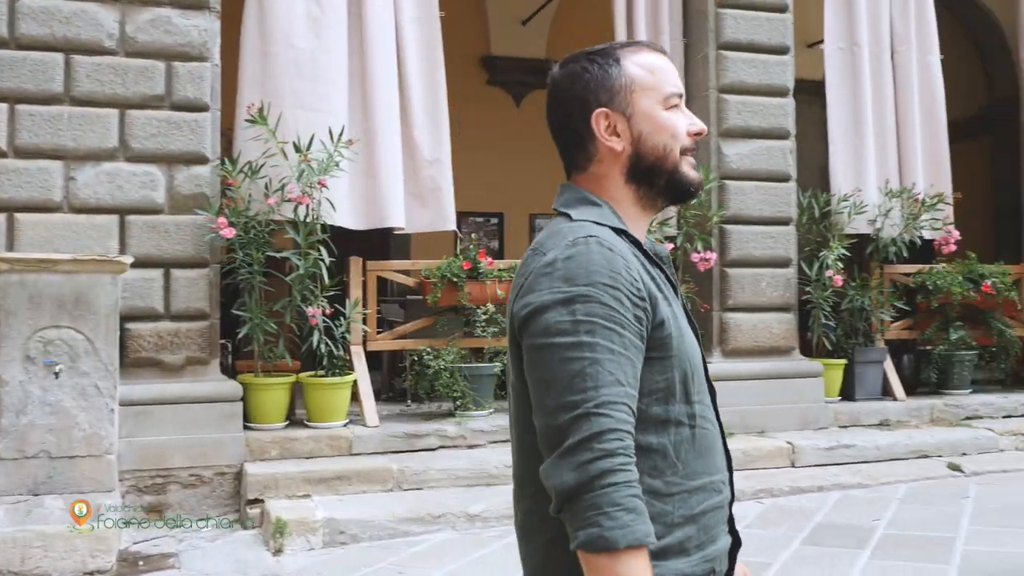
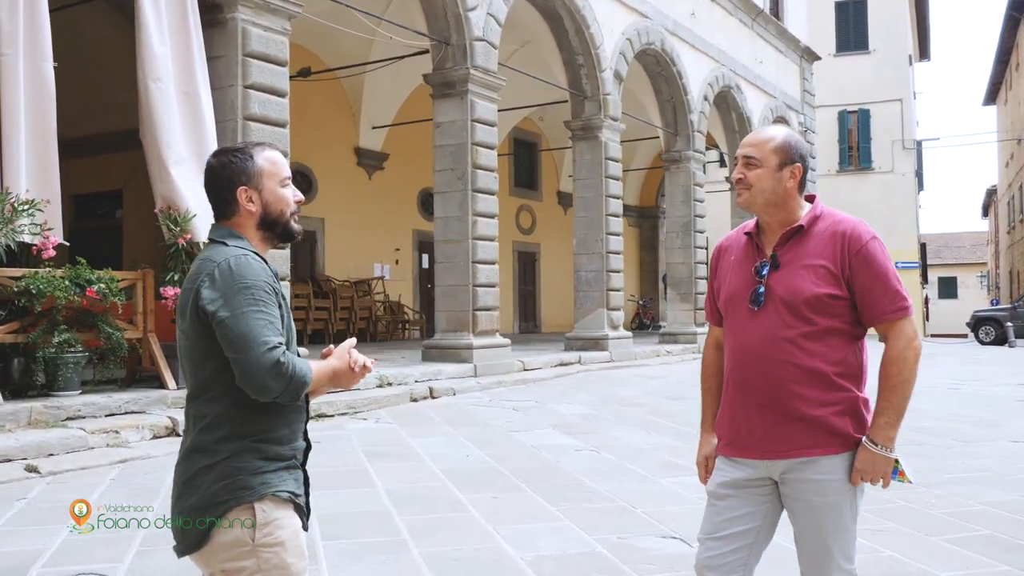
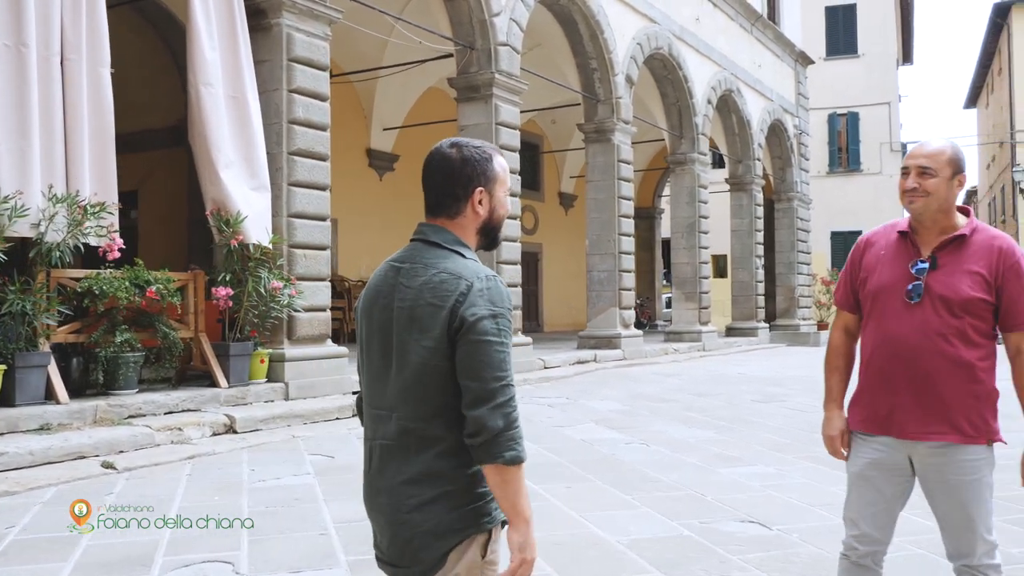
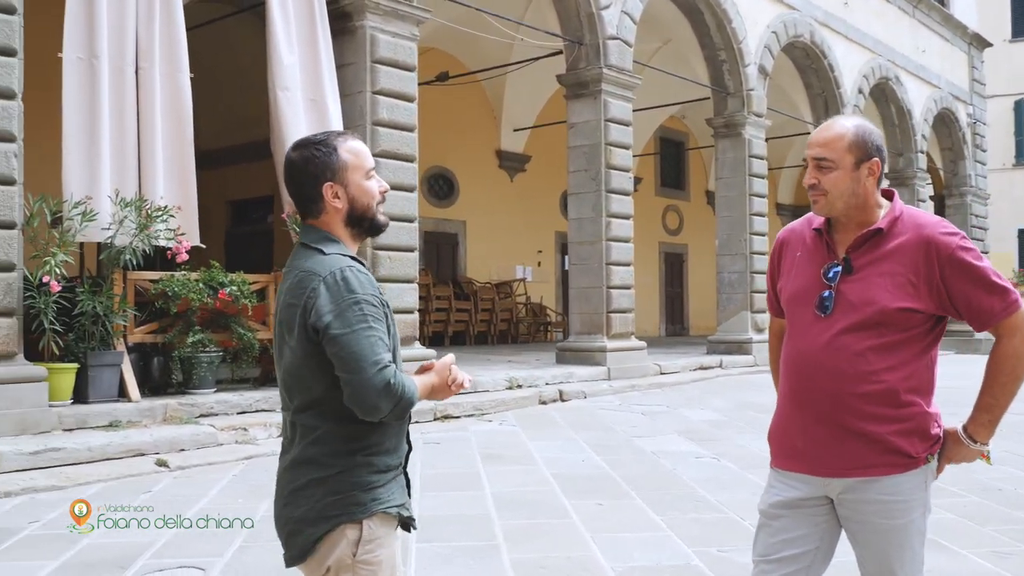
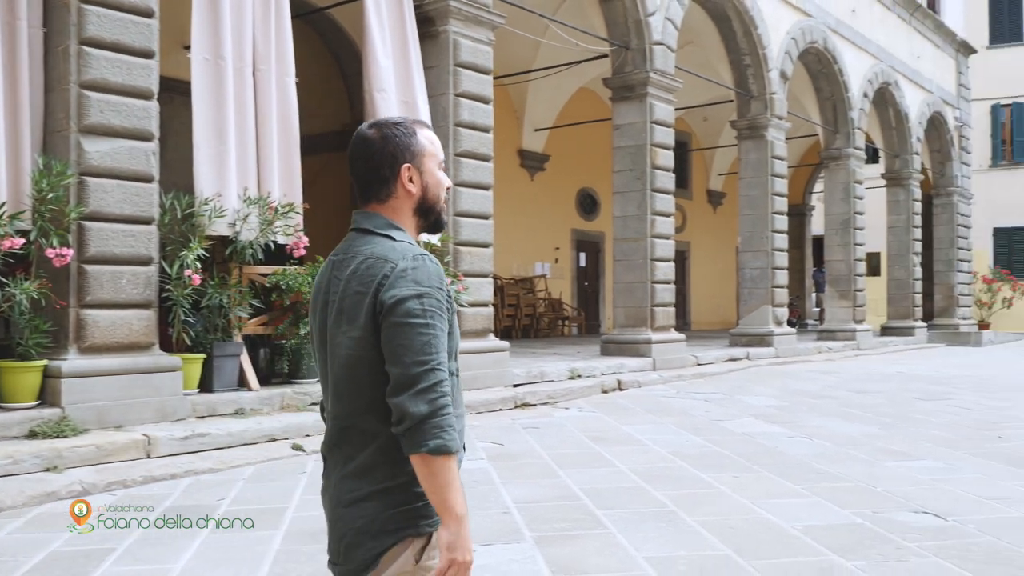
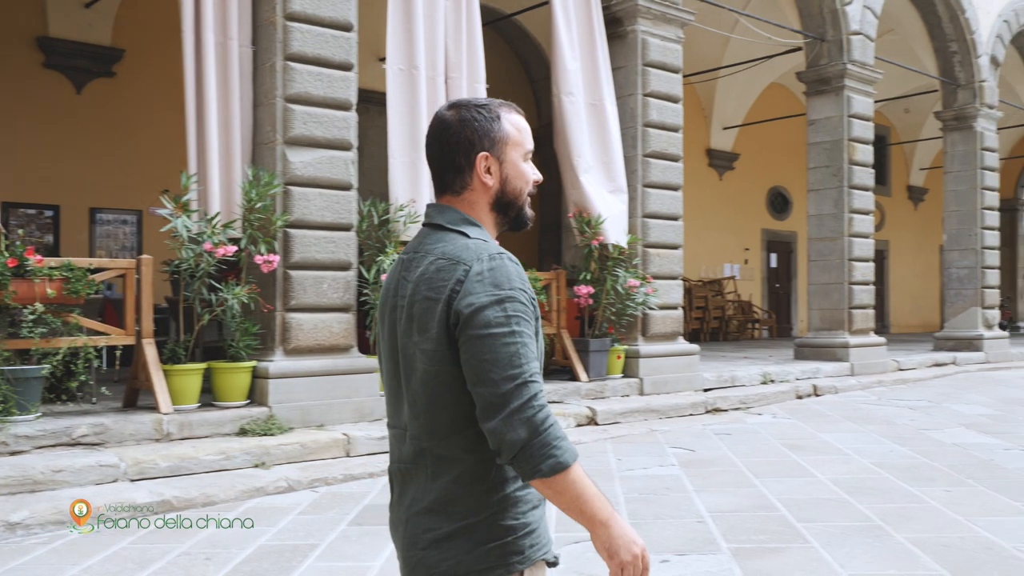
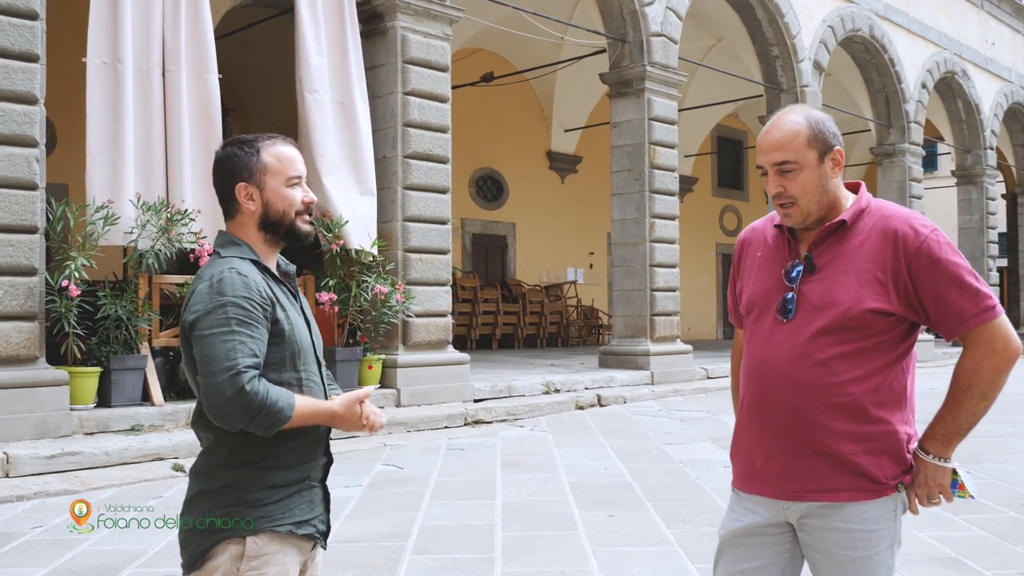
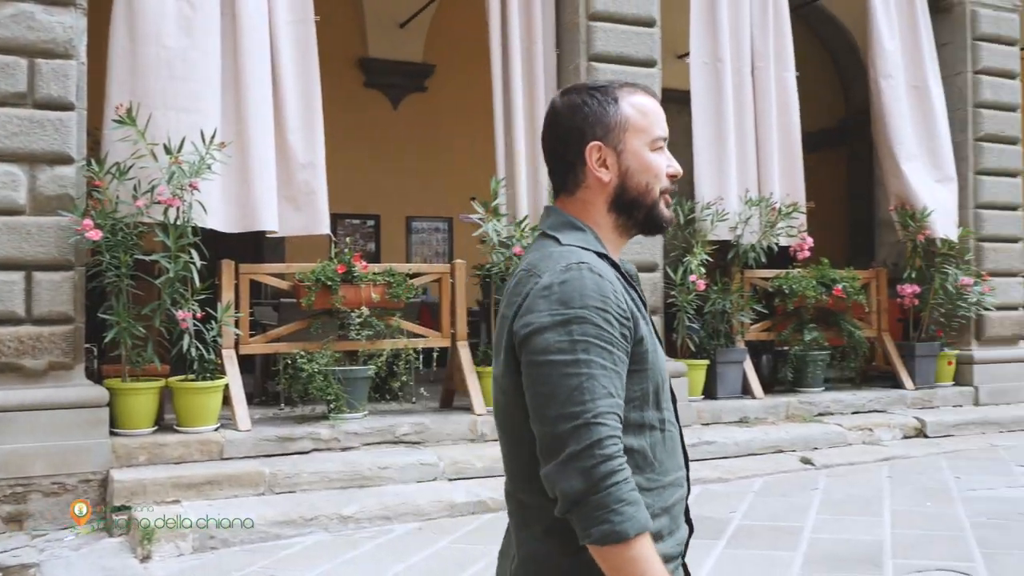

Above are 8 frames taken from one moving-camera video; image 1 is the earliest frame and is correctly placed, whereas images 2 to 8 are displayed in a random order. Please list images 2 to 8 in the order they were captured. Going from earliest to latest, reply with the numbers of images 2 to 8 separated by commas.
8, 6, 5, 3, 2, 4, 7
